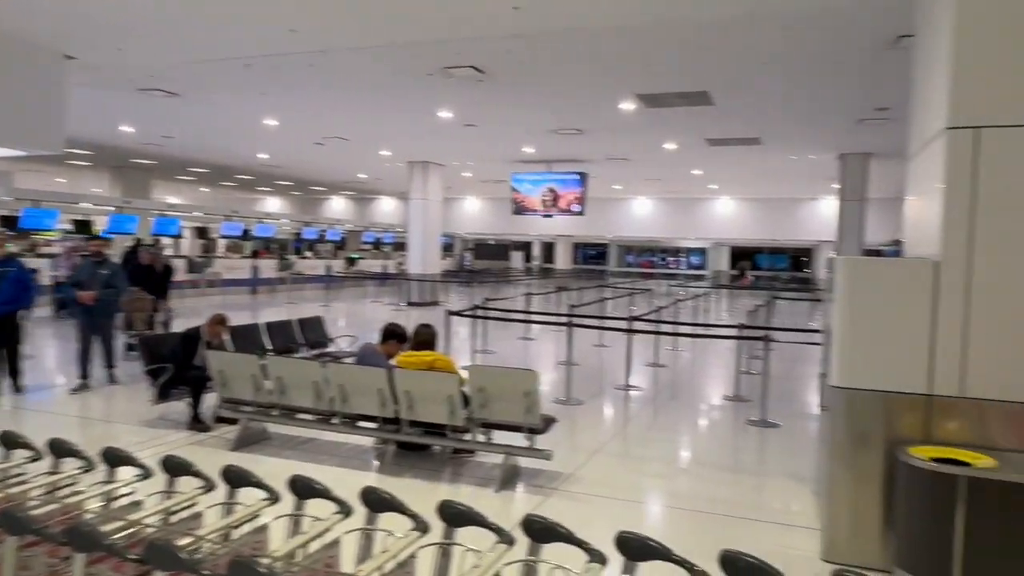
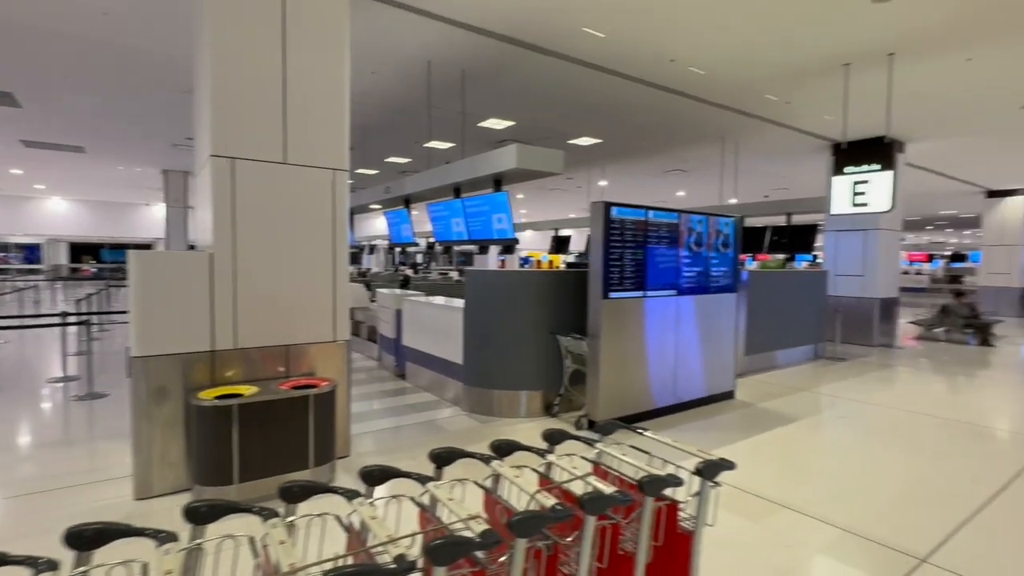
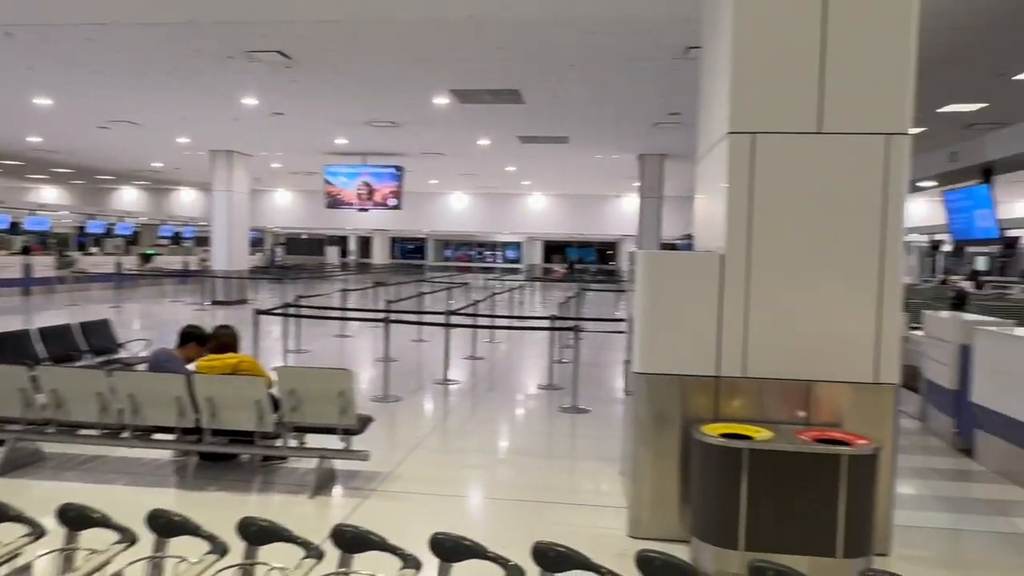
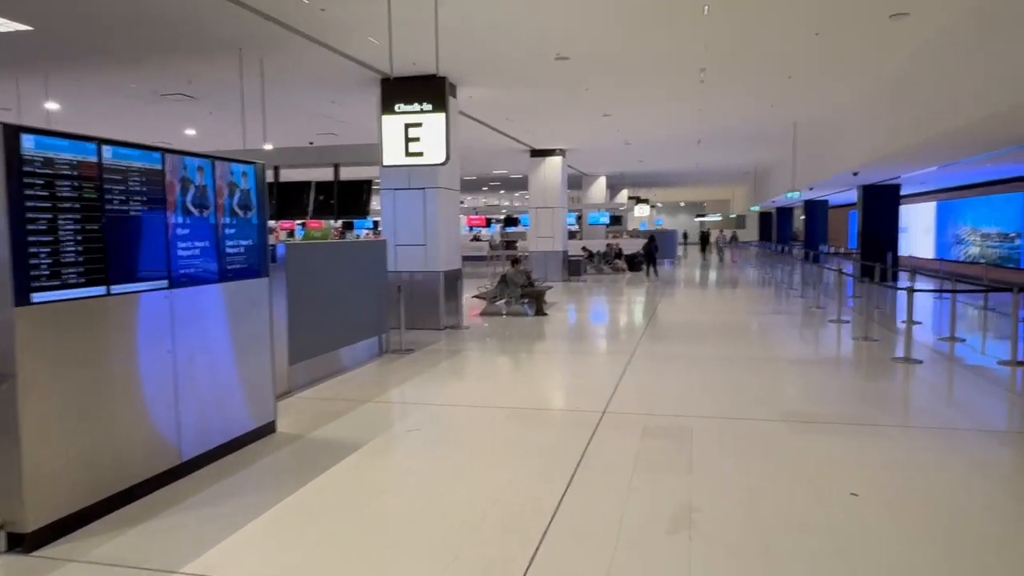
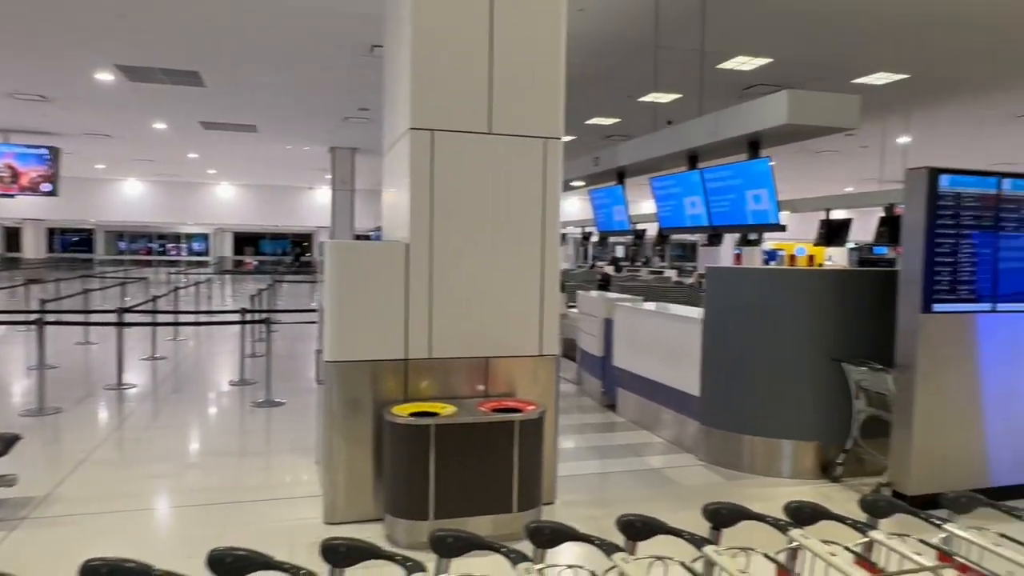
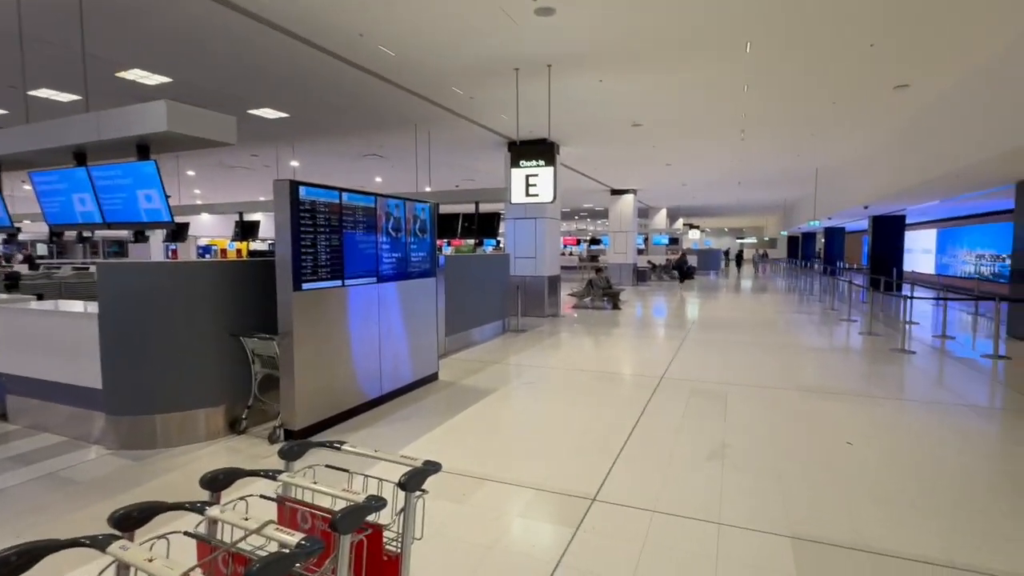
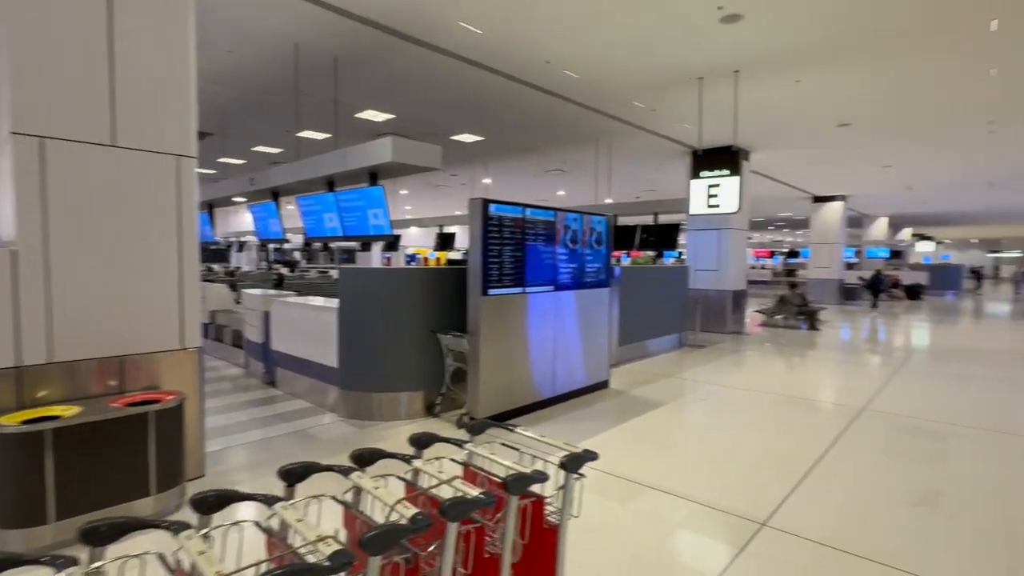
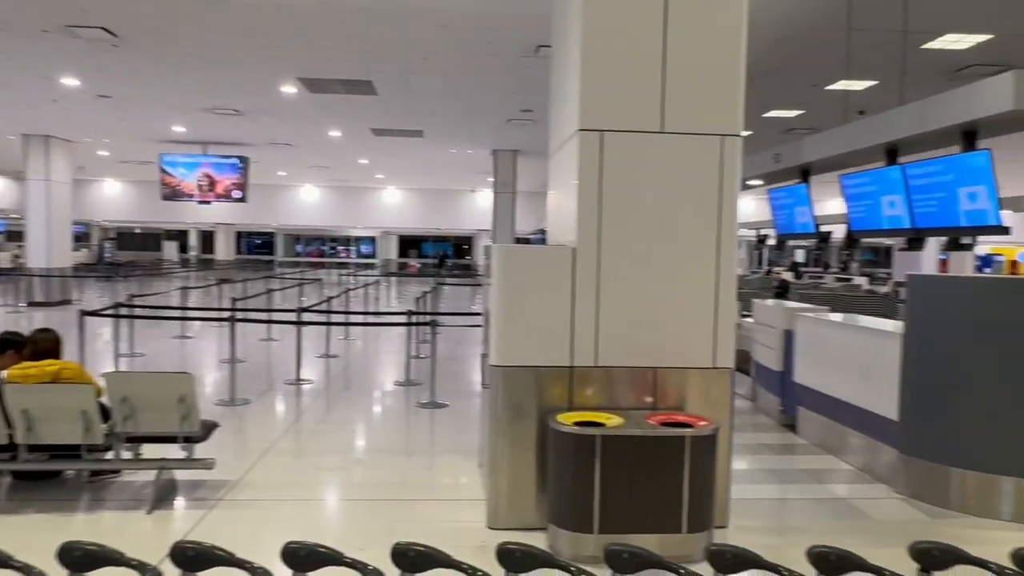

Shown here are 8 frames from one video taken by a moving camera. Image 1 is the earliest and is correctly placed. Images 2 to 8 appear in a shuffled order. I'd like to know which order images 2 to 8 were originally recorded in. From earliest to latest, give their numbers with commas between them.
3, 8, 5, 2, 7, 6, 4
